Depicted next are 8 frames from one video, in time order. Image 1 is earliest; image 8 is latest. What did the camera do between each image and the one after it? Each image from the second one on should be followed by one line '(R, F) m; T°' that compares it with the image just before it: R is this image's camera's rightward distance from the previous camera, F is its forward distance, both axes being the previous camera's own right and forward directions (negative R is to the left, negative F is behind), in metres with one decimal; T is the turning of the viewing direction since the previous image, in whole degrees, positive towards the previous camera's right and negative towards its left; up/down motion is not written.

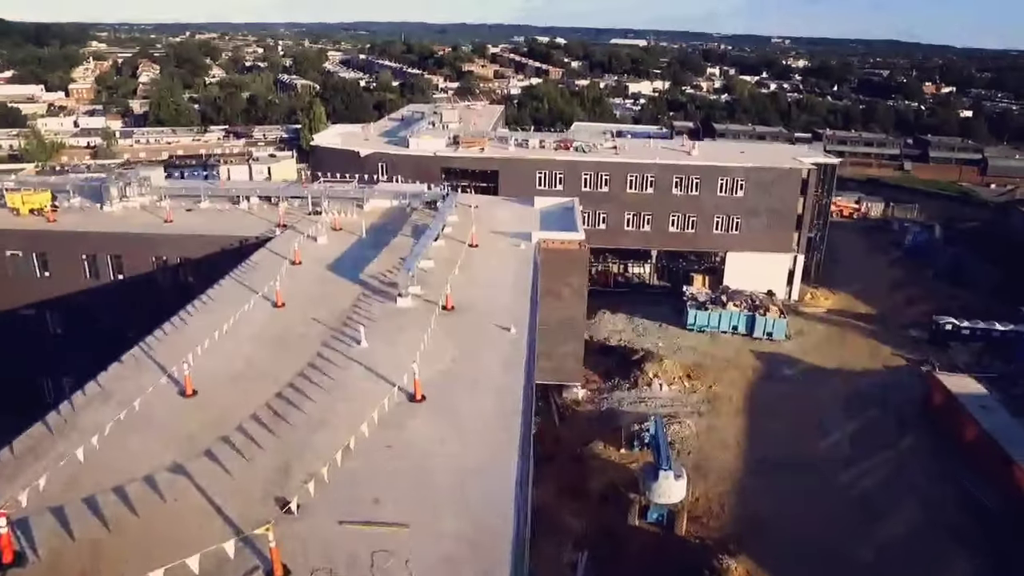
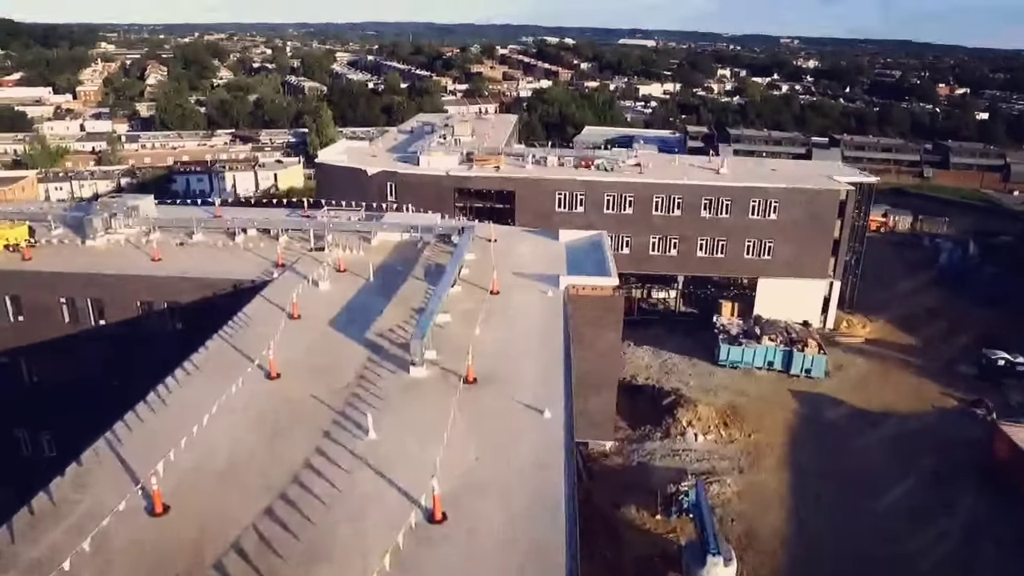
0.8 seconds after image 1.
(-0.4, +1.9) m; -1°
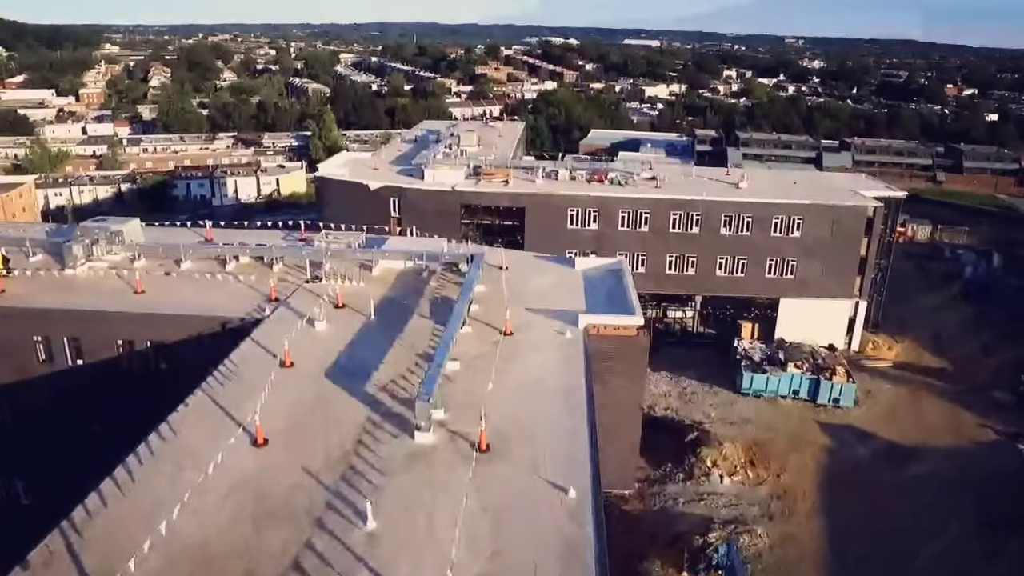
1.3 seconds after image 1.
(-0.2, +1.4) m; 0°
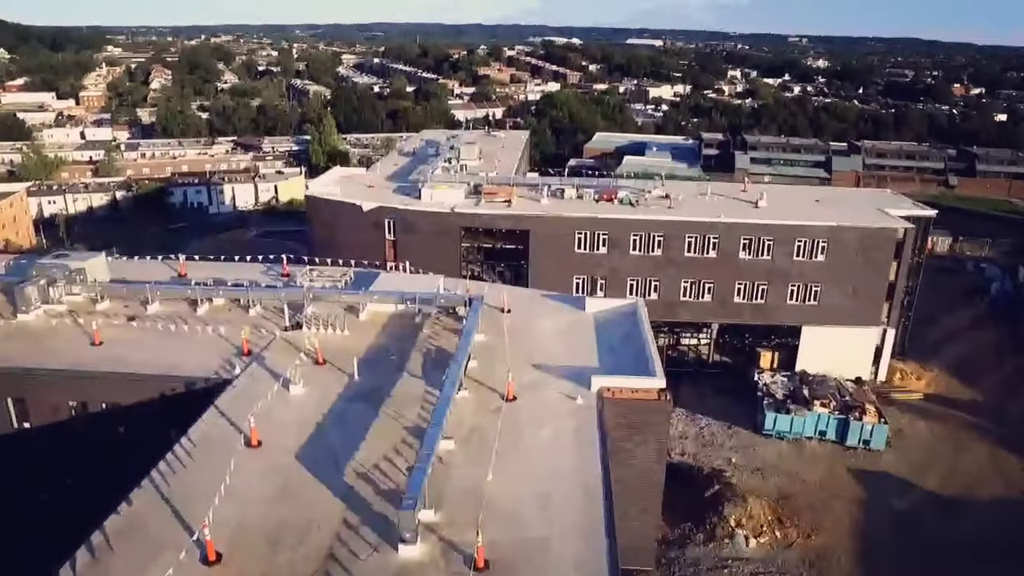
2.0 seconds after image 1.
(0.0, +1.8) m; 0°
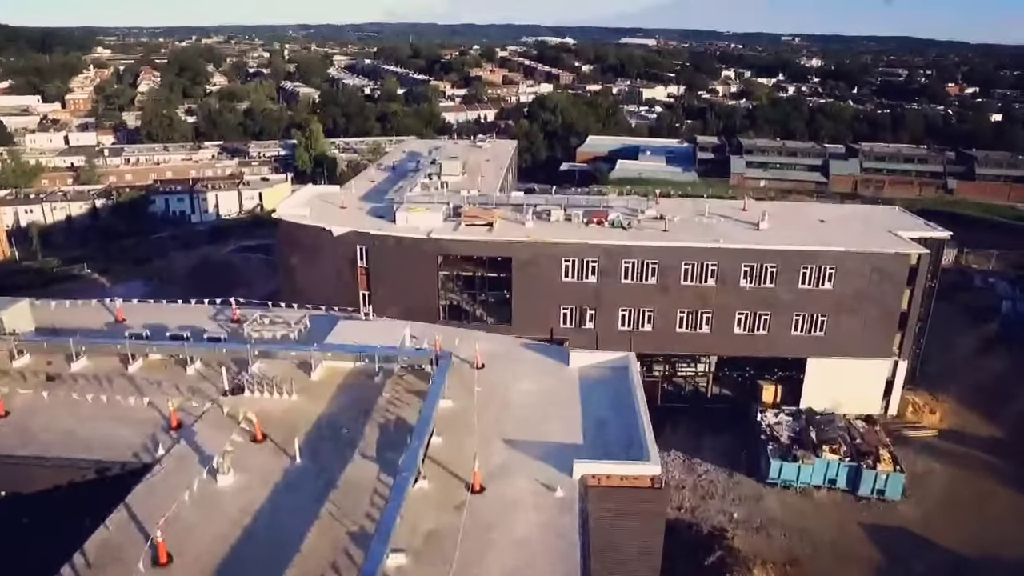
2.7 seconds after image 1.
(+0.4, +1.9) m; 0°
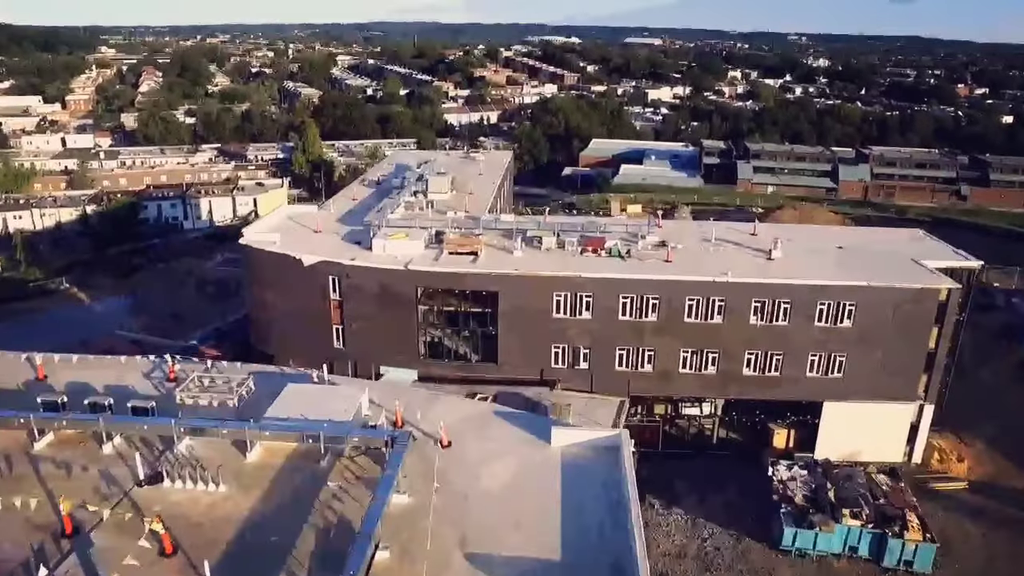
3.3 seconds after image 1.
(+0.5, +2.1) m; 0°
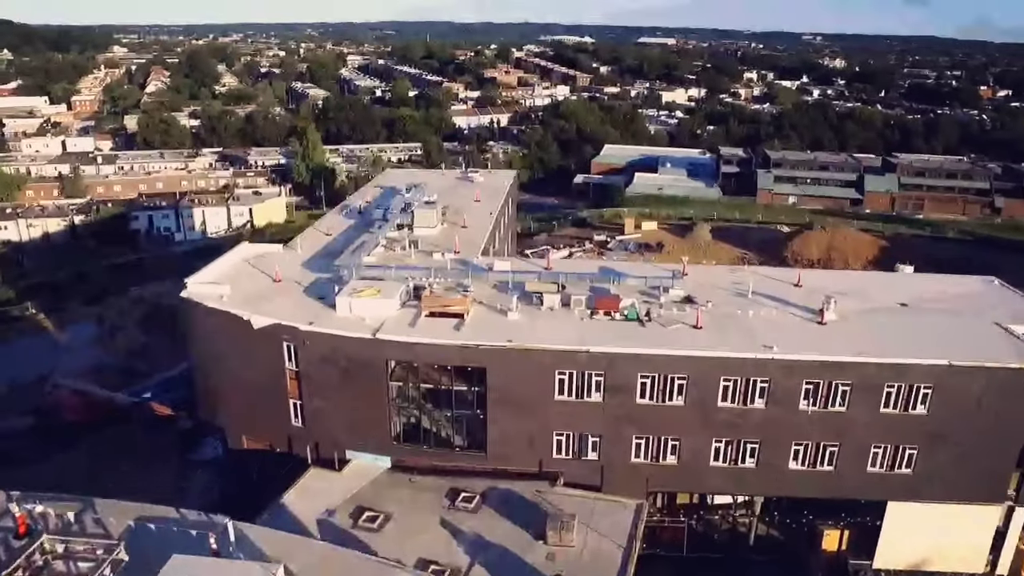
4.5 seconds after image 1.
(+0.4, +4.0) m; -1°
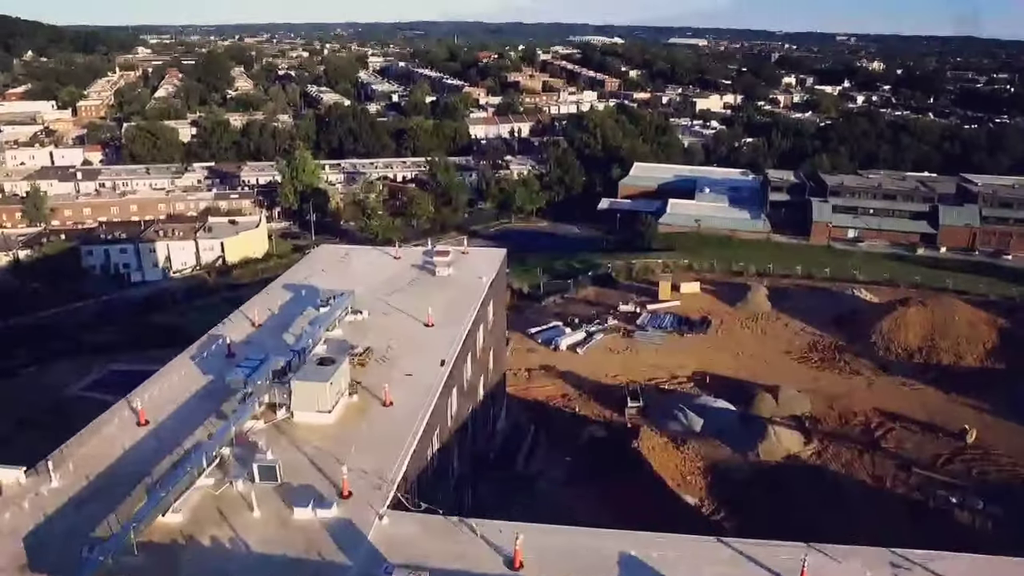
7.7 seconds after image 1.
(+1.3, +11.2) m; -2°
